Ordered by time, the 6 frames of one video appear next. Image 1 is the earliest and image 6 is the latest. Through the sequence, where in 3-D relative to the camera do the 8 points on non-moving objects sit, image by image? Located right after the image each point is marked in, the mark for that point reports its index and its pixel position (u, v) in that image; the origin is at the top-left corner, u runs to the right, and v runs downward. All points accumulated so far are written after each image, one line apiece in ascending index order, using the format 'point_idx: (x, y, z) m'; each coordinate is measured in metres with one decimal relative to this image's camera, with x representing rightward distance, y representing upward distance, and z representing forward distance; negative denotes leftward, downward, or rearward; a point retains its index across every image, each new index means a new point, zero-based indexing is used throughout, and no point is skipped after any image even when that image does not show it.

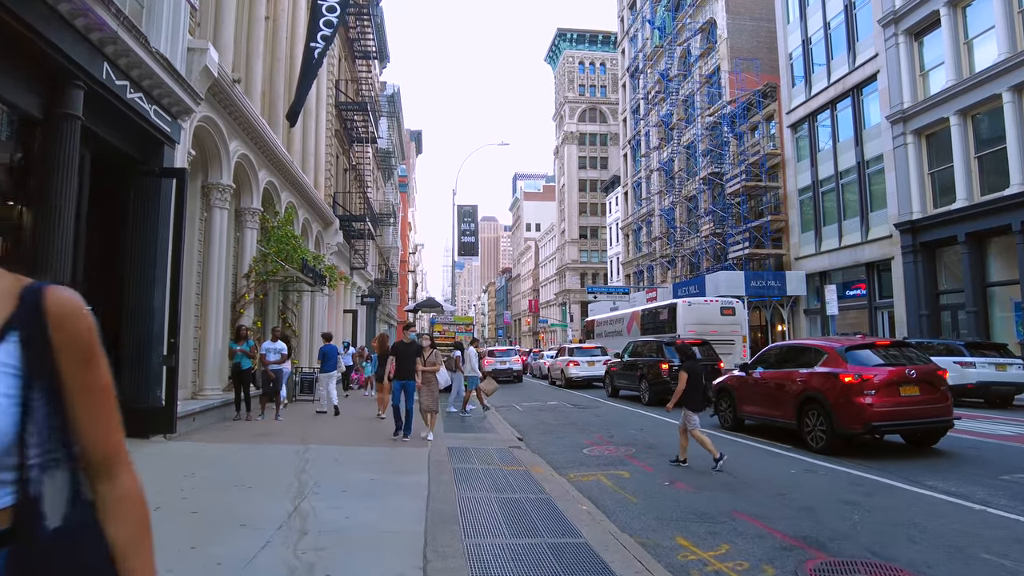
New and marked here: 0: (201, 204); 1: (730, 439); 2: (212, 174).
0: (-6.3, +1.7, +12.5) m
1: (+3.8, -2.6, +10.8) m
2: (-6.1, +2.3, +12.5) m
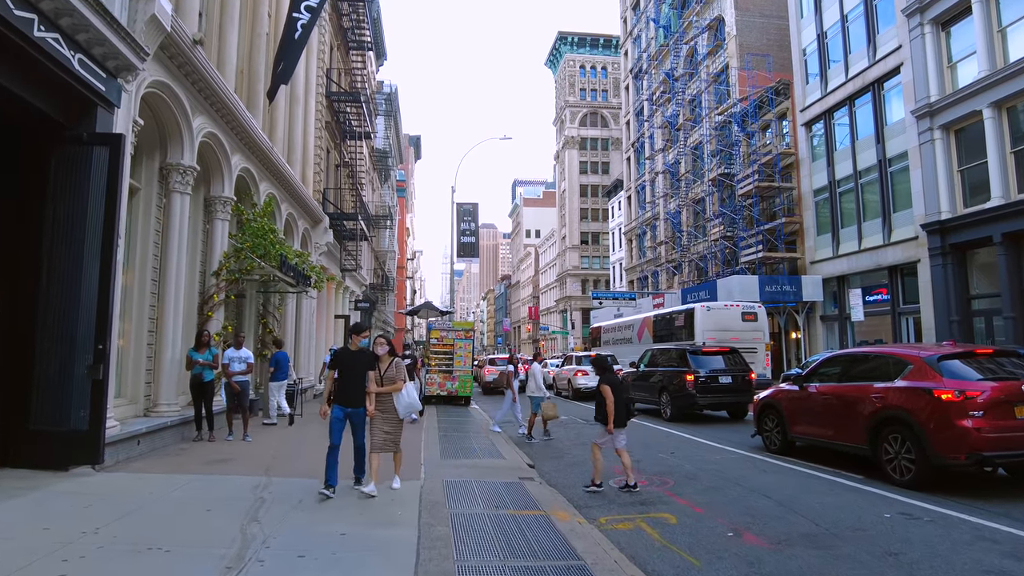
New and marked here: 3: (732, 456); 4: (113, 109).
0: (-6.1, +1.8, +10.7) m
1: (+4.0, -2.6, +9.0) m
2: (-5.9, +2.3, +10.8) m
3: (+3.6, -2.7, +10.1) m
4: (-5.1, +2.3, +7.9) m
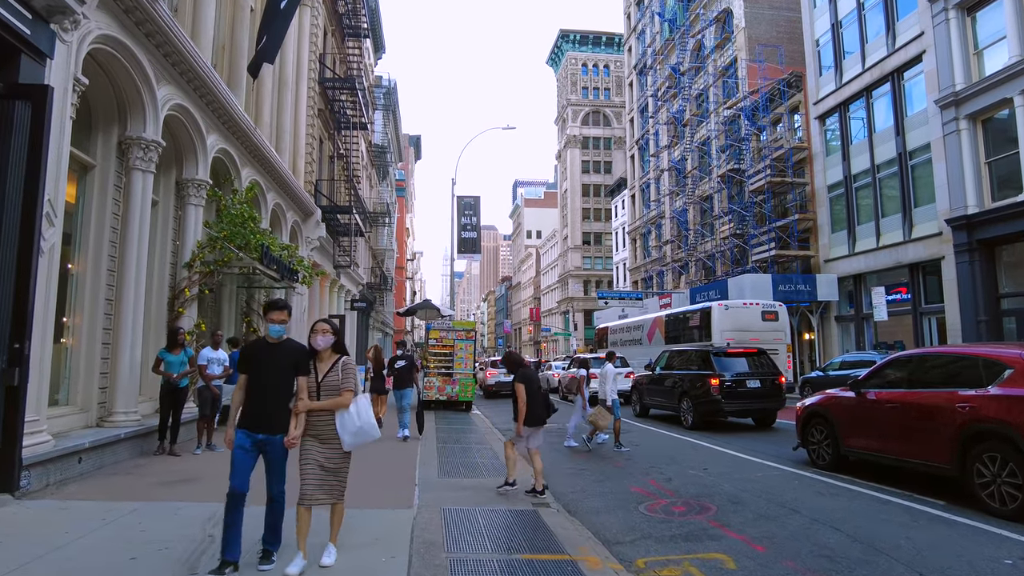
0: (-6.0, +1.9, +9.4) m
1: (+4.1, -2.5, +7.7) m
2: (-5.8, +2.5, +9.4) m
3: (+3.7, -2.6, +8.8) m
4: (-4.9, +2.4, +6.6) m
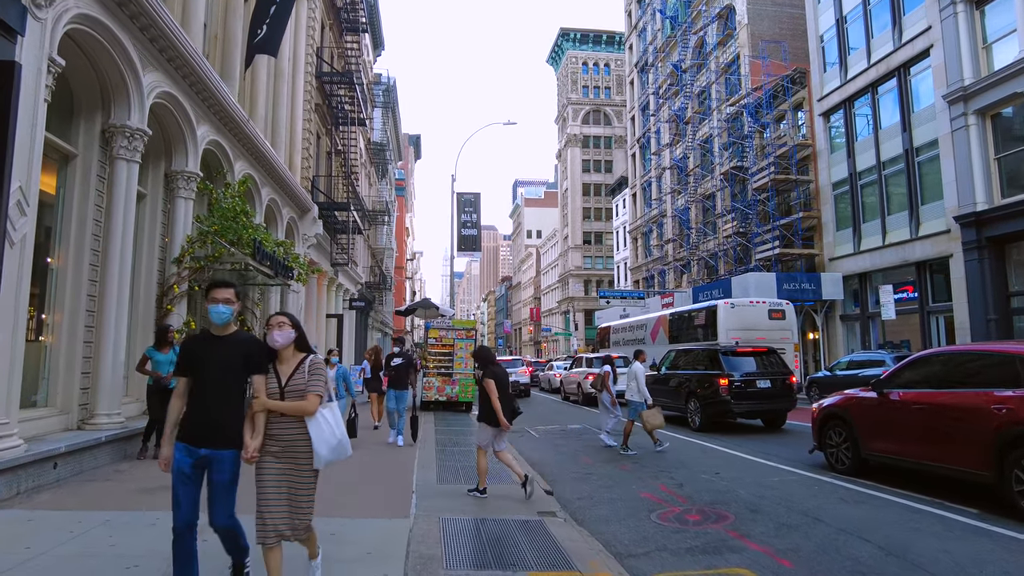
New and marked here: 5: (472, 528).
0: (-5.9, +1.9, +9.0) m
1: (+4.1, -2.4, +7.2) m
2: (-5.7, +2.5, +9.0) m
3: (+3.8, -2.5, +8.3) m
4: (-4.9, +2.5, +6.1) m
5: (-0.4, -2.3, +5.9) m
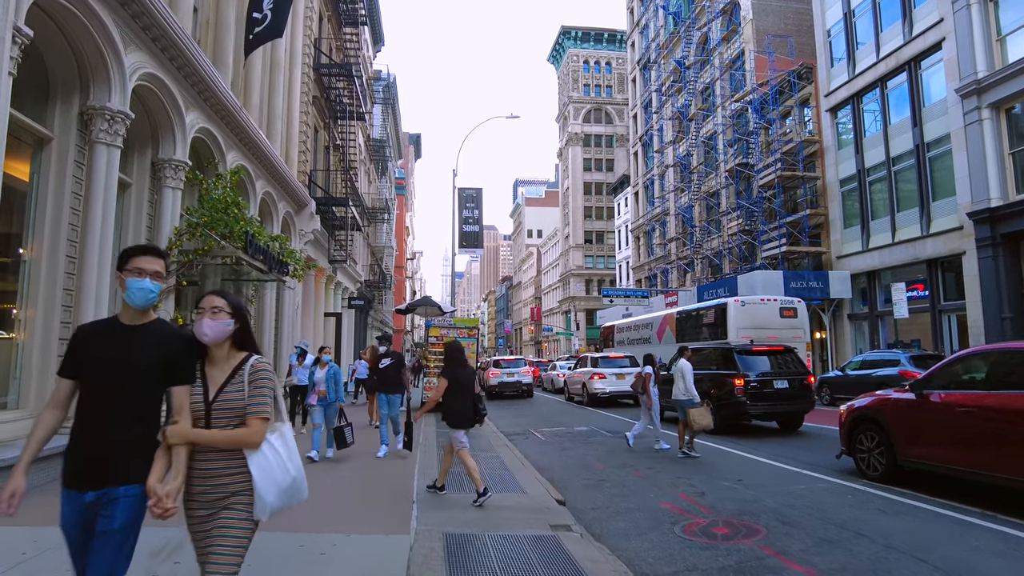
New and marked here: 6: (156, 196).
0: (-5.8, +2.0, +8.4) m
1: (+4.2, -2.3, +6.6) m
2: (-5.6, +2.6, +8.4) m
3: (+3.9, -2.5, +7.7) m
4: (-4.8, +2.6, +5.5) m
5: (-0.3, -2.2, +5.3) m
6: (-6.1, +1.6, +10.7) m
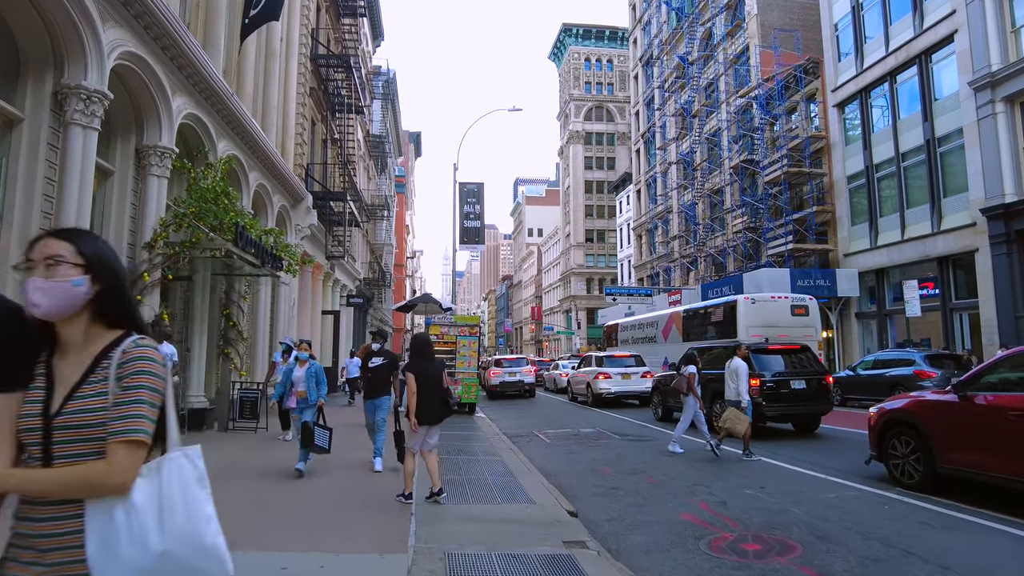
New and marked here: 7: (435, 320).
0: (-5.8, +2.1, +7.8) m
1: (+4.3, -2.2, +6.1) m
2: (-5.6, +2.7, +7.8) m
3: (+3.9, -2.4, +7.1) m
4: (-4.7, +2.6, +5.0) m
5: (-0.2, -2.1, +4.7) m
6: (-6.0, +1.7, +10.2) m
7: (-2.3, -1.0, +18.9) m
